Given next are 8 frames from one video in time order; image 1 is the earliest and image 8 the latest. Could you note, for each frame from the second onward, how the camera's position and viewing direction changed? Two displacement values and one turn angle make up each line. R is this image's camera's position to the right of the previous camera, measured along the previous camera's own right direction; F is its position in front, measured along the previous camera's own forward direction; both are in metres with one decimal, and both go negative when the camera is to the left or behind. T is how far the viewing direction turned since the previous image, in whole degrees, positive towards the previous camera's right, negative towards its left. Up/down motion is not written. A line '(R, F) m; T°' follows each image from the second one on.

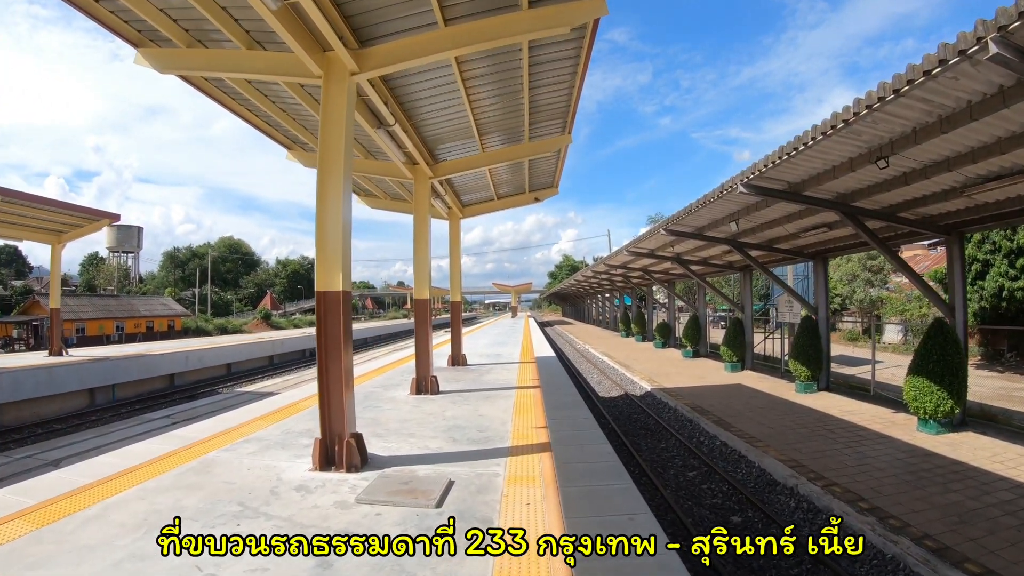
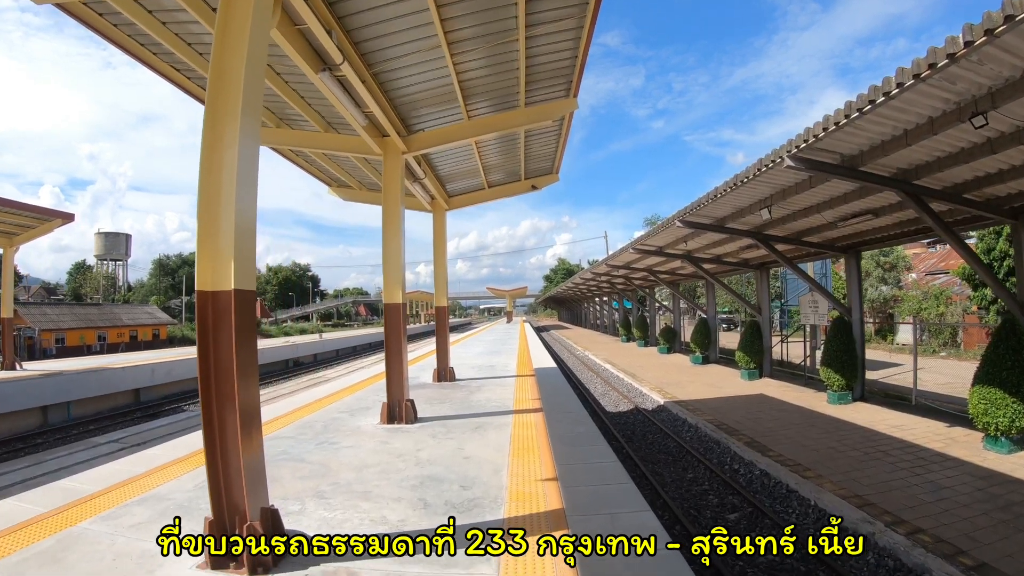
(0.0, +1.3) m; 0°
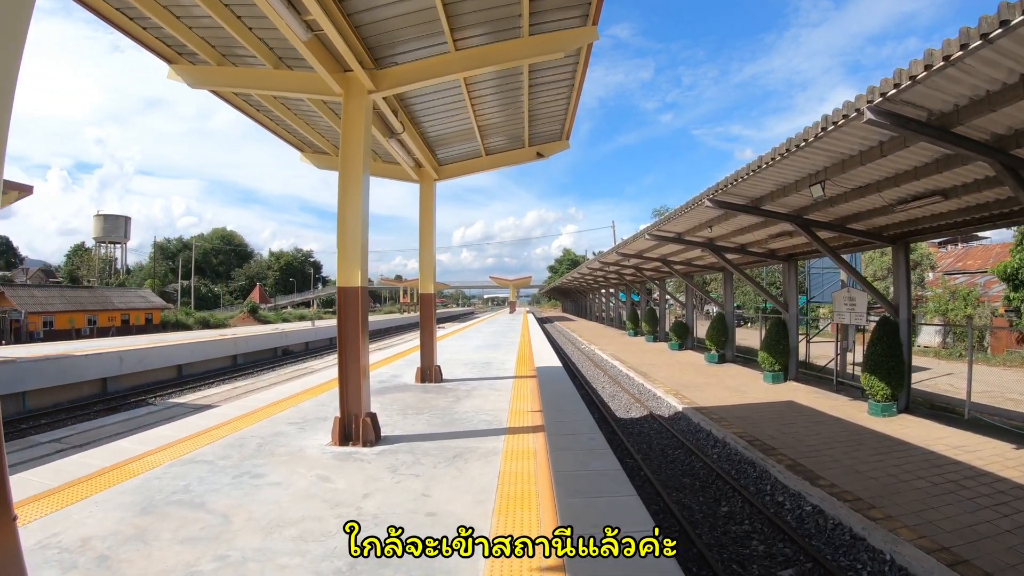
(+0.1, +1.2) m; 0°
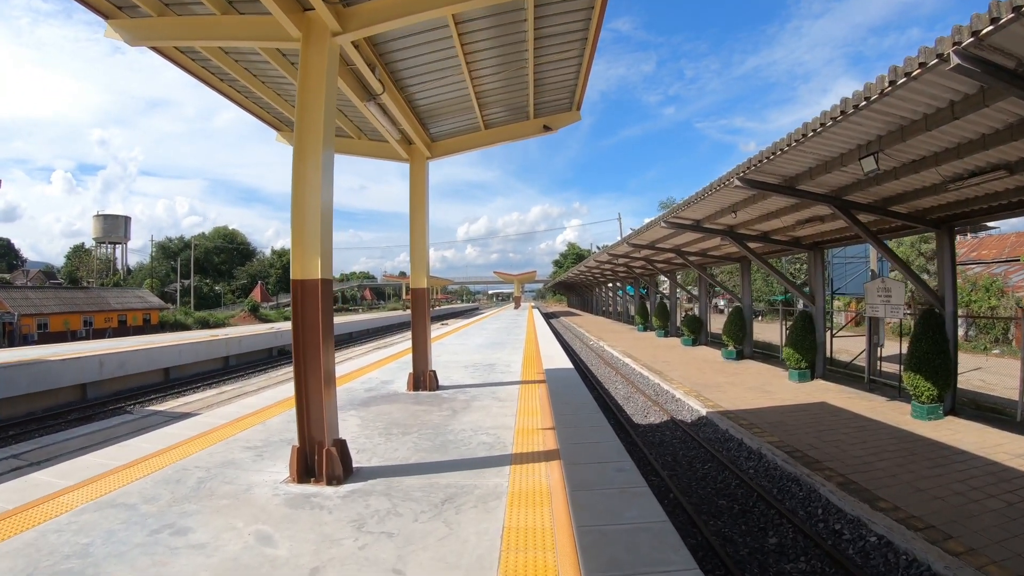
(0.0, +0.8) m; 0°
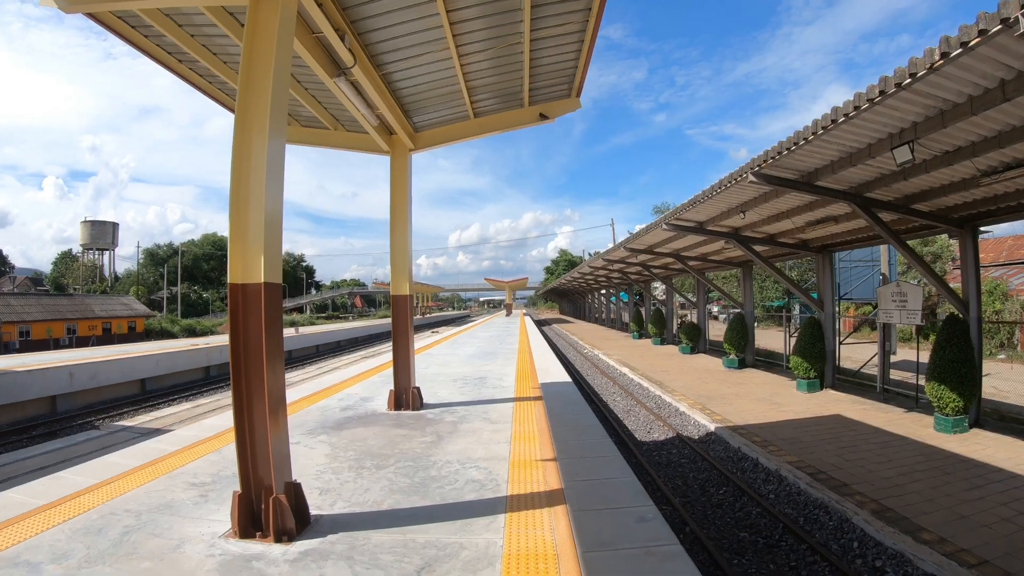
(0.0, +0.6) m; +1°
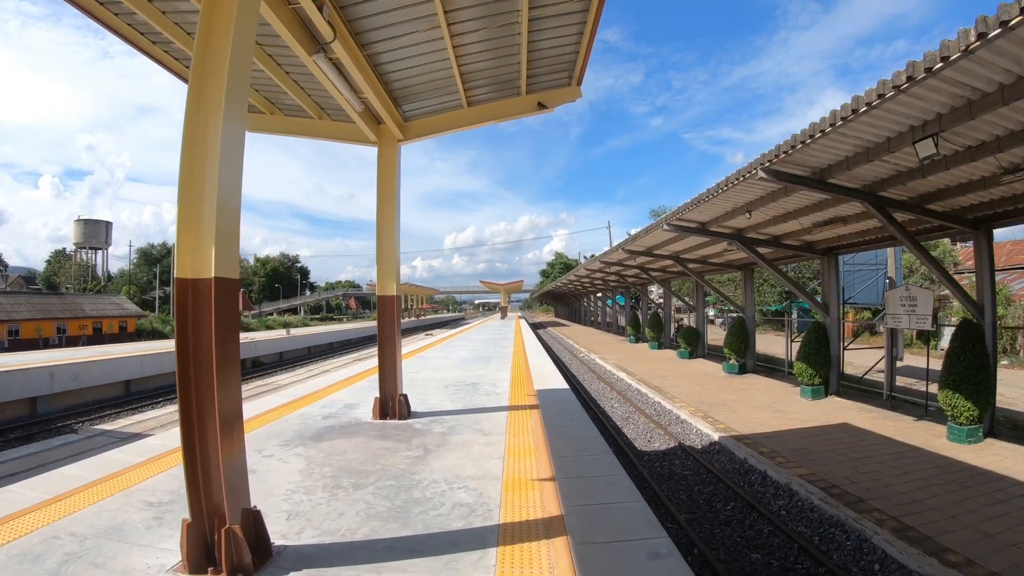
(0.0, +0.3) m; 0°
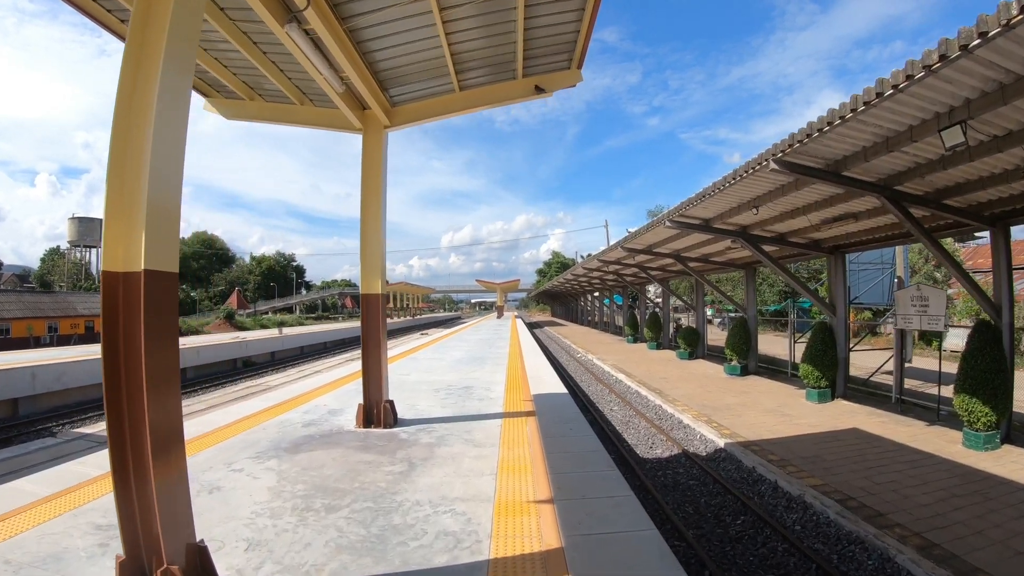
(0.0, +0.3) m; 0°
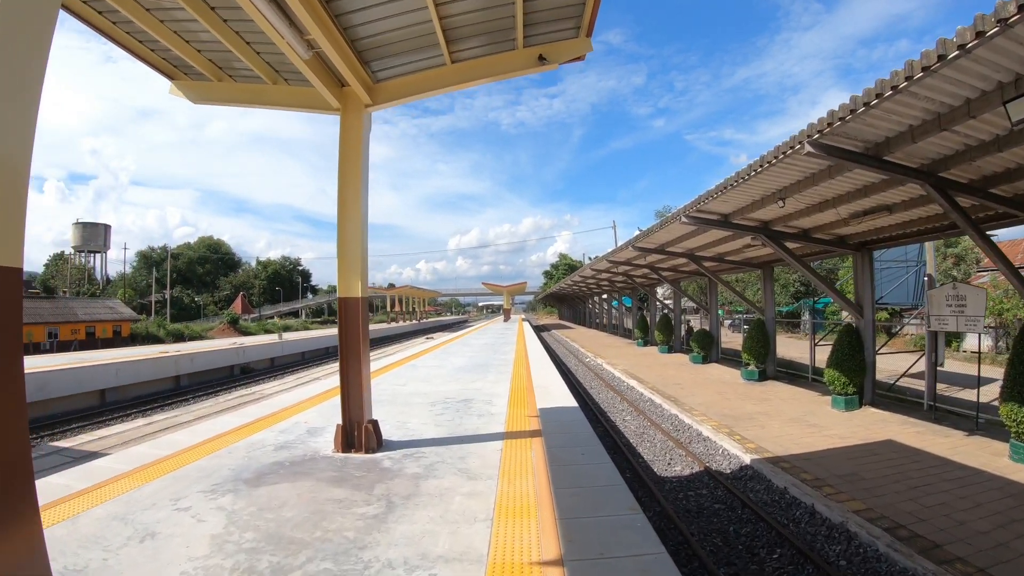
(0.0, +0.6) m; -1°
